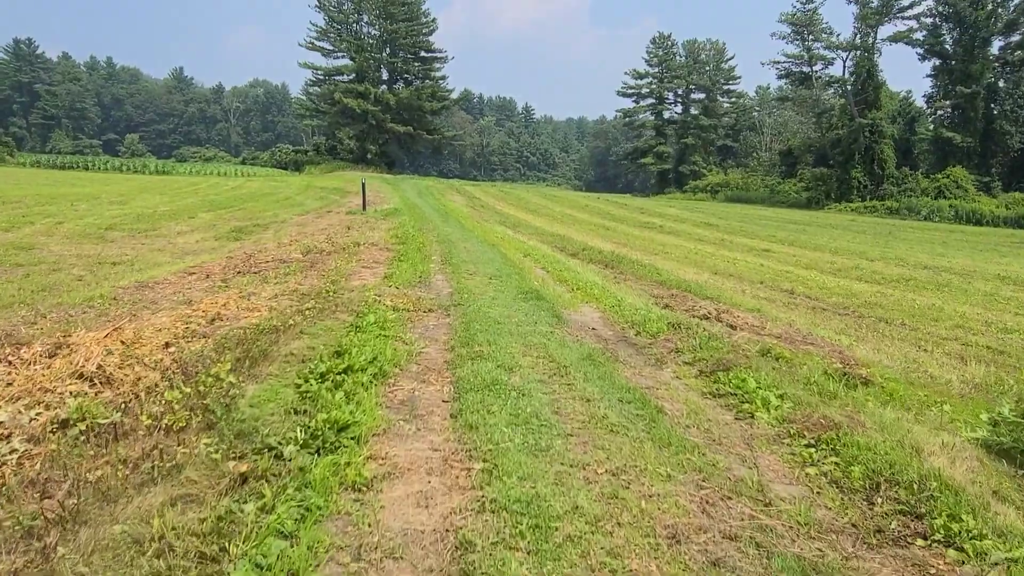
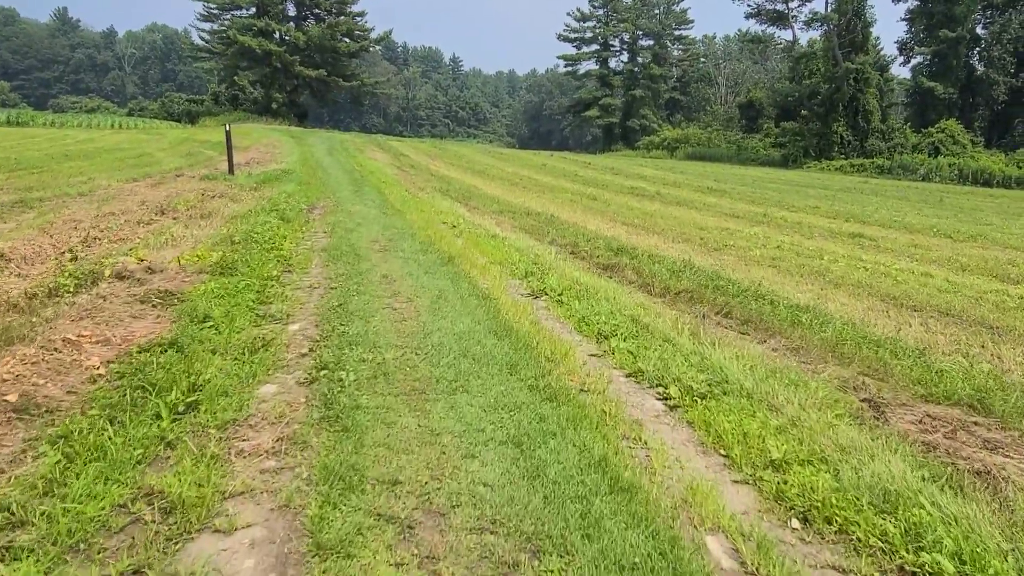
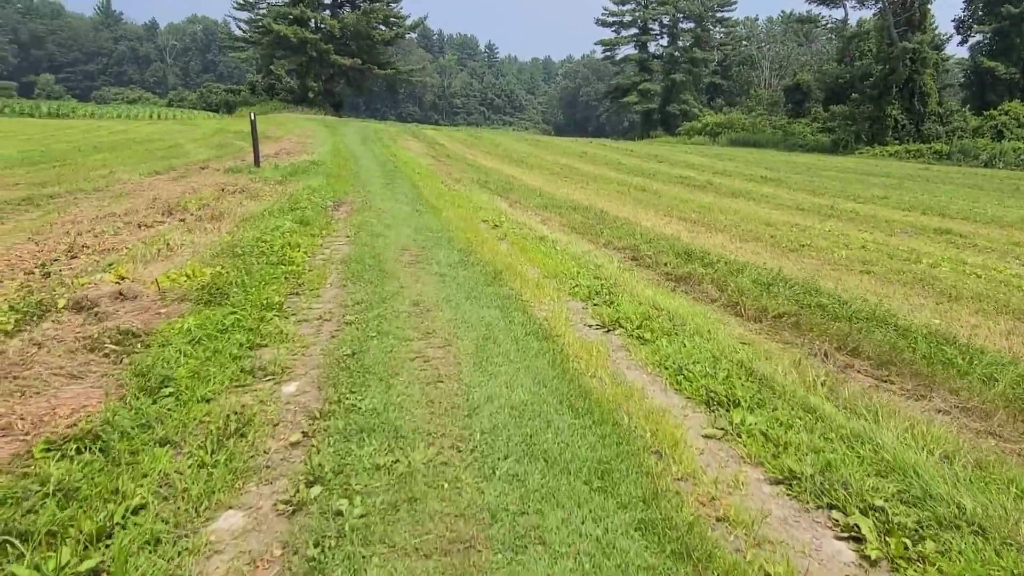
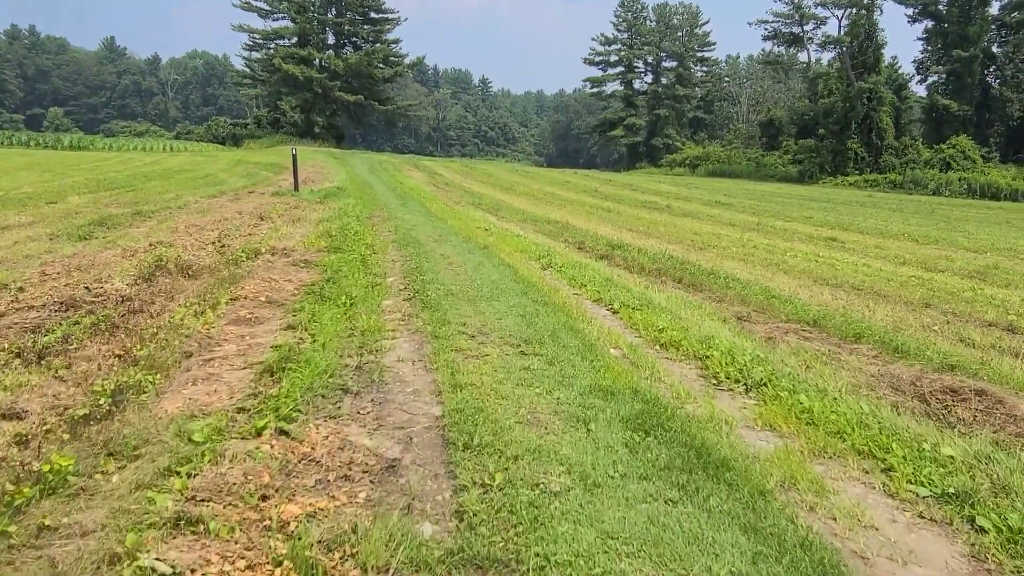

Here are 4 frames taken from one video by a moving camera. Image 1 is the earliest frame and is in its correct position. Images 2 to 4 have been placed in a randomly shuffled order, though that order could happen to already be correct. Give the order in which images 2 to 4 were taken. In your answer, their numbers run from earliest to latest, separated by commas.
4, 2, 3
